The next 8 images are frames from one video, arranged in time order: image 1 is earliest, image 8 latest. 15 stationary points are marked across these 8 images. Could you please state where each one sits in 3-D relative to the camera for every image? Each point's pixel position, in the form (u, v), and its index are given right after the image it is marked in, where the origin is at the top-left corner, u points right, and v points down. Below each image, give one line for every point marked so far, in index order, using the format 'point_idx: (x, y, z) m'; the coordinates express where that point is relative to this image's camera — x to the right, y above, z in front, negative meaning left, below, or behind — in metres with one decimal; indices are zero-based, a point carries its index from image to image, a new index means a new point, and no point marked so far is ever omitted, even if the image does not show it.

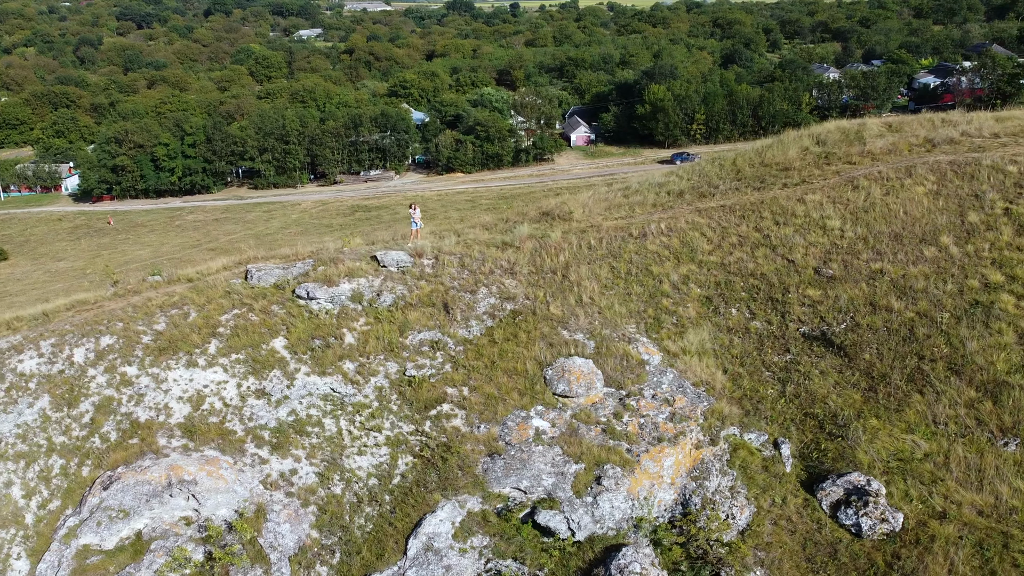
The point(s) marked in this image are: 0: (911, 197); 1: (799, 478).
0: (+6.5, +1.4, +12.9) m
1: (+3.4, -2.3, +9.9) m
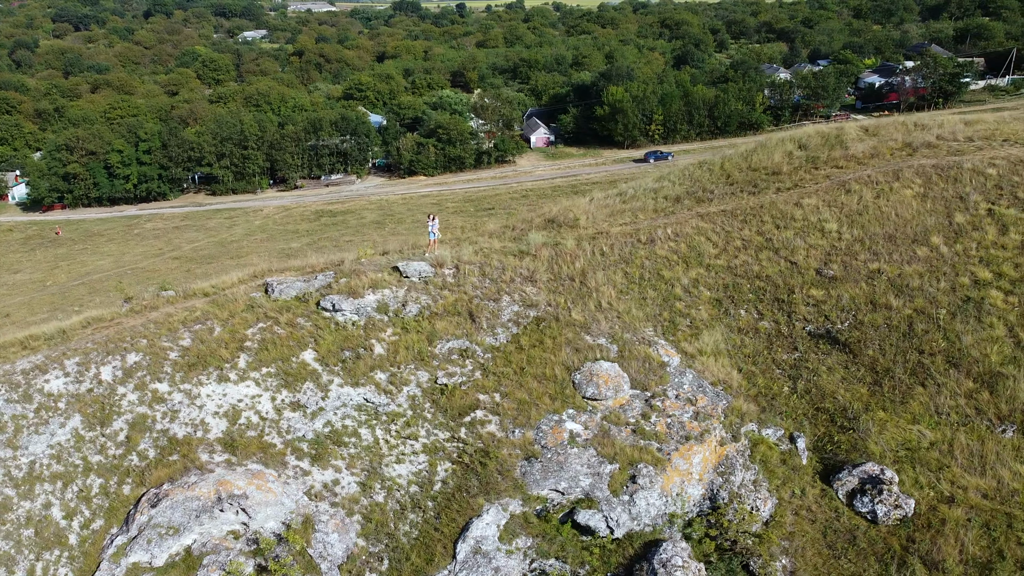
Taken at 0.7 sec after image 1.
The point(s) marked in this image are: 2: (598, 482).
0: (+6.6, +1.4, +13.6) m
1: (+3.8, -2.3, +10.4) m
2: (+1.0, -2.3, +9.7) m
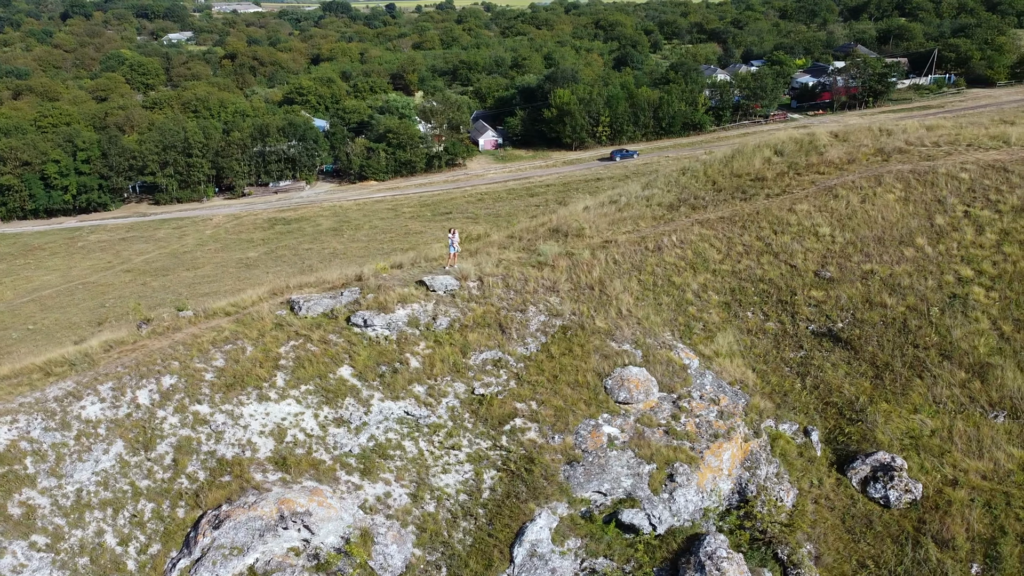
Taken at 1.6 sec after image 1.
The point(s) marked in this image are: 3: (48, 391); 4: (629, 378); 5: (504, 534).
0: (+6.7, +1.5, +14.5) m
1: (+4.3, -2.3, +11.1) m
2: (+1.6, -2.4, +10.2) m
3: (-6.1, -1.4, +10.9) m
4: (+1.7, -1.2, +11.3) m
5: (-0.1, -2.9, +9.7) m
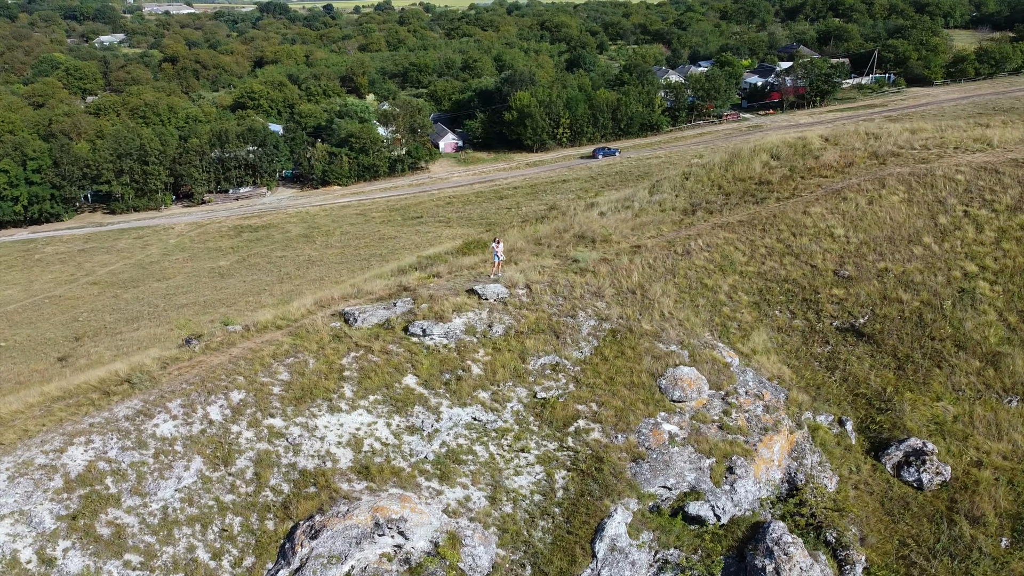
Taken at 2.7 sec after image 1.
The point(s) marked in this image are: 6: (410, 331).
0: (+7.2, +1.6, +15.5) m
1: (+5.2, -2.3, +11.9) m
2: (+2.5, -2.5, +10.8) m
3: (-5.2, -1.6, +10.9) m
4: (+2.5, -1.3, +11.9) m
5: (+0.9, -3.0, +10.2) m
6: (-1.5, -0.7, +12.3) m
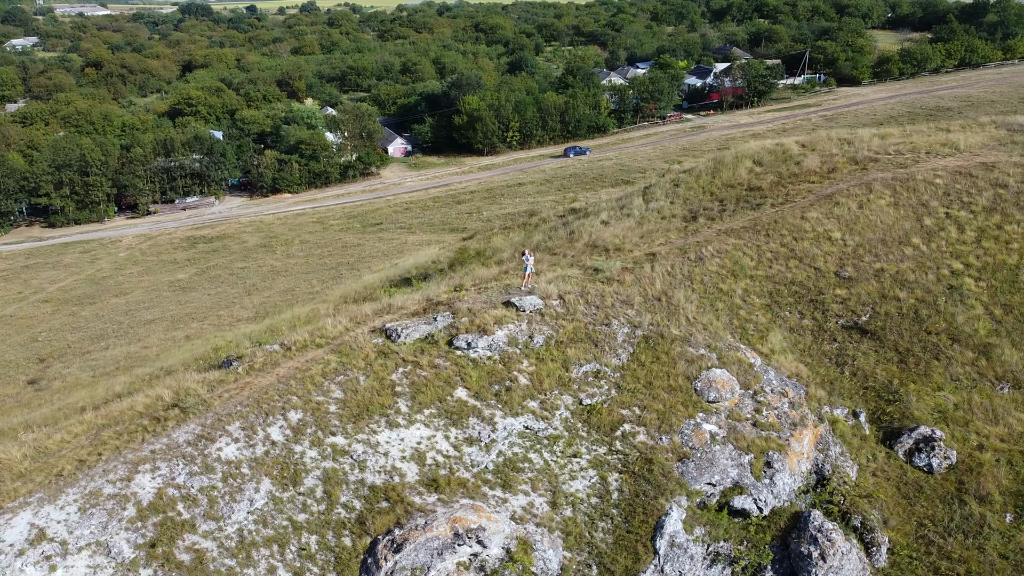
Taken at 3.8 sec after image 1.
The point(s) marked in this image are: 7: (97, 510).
0: (+7.4, +1.6, +16.5) m
1: (+5.8, -2.3, +12.8) m
2: (+3.3, -2.6, +11.5) m
3: (-4.5, -2.0, +10.9) m
4: (+3.1, -1.4, +12.5) m
5: (+1.7, -3.2, +10.7) m
6: (-0.9, -0.9, +12.7) m
7: (-5.0, -2.6, +9.8) m
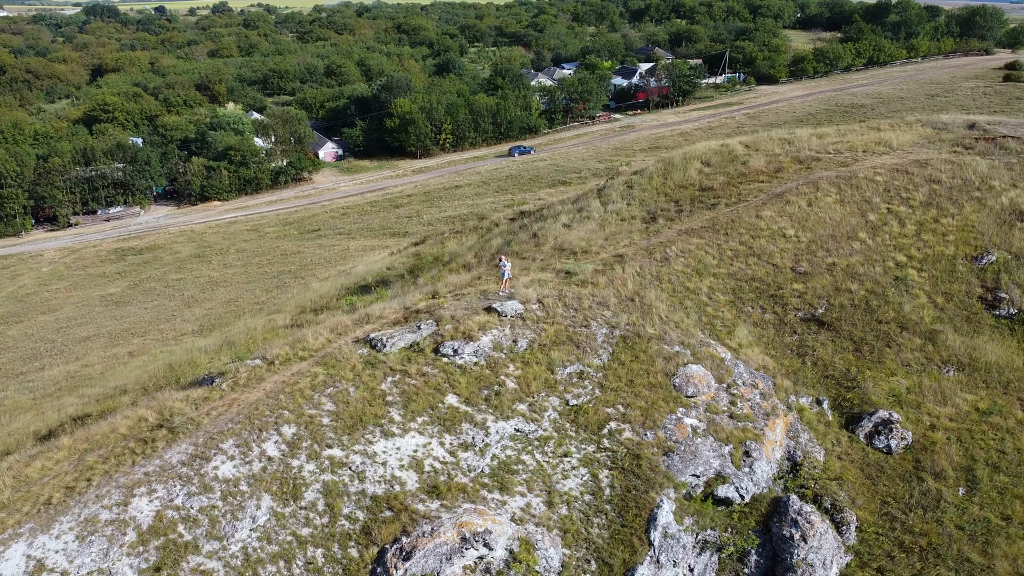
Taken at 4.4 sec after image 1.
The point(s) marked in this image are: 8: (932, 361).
0: (+6.7, +1.8, +17.5) m
1: (+5.5, -2.2, +13.6) m
2: (+3.1, -2.6, +12.1) m
3: (-4.5, -2.2, +10.7) m
4: (+2.9, -1.4, +13.1) m
5: (+1.7, -3.2, +11.1) m
6: (-1.2, -1.0, +12.8) m
7: (-4.9, -2.9, +9.6) m
8: (+7.5, -1.3, +14.4) m
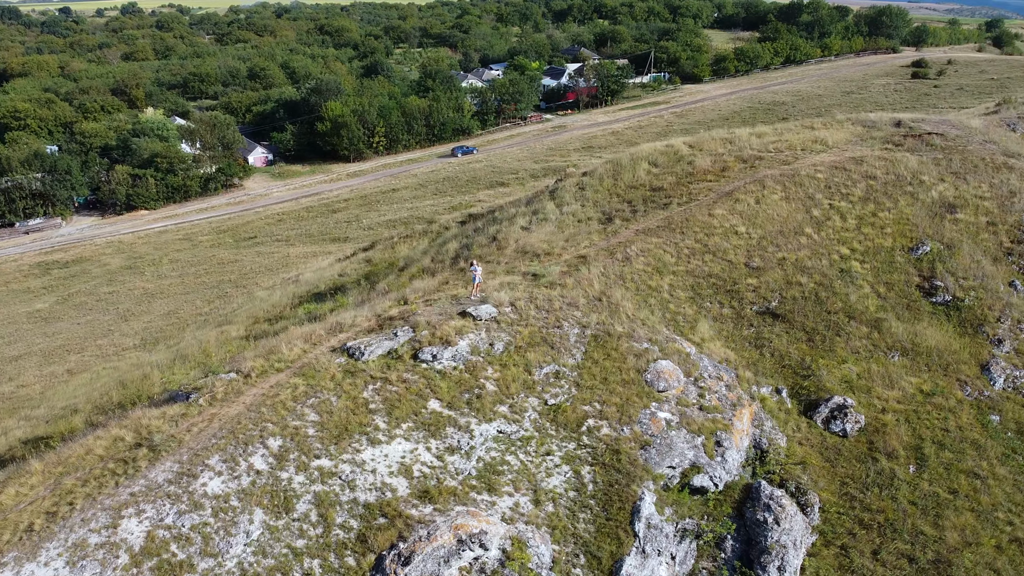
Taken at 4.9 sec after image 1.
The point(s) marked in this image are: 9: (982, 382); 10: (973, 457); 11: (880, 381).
0: (+5.8, +1.9, +18.2) m
1: (+5.1, -2.1, +14.3) m
2: (+2.9, -2.5, +12.6) m
3: (-4.7, -2.4, +10.6) m
4: (+2.5, -1.4, +13.5) m
5: (+1.5, -3.2, +11.5) m
6: (-1.6, -1.1, +12.9) m
7: (-4.9, -3.1, +9.4) m
8: (+7.0, -1.1, +15.3) m
9: (+8.6, -1.7, +15.0) m
10: (+7.7, -2.8, +13.6) m
11: (+6.7, -1.7, +14.7) m
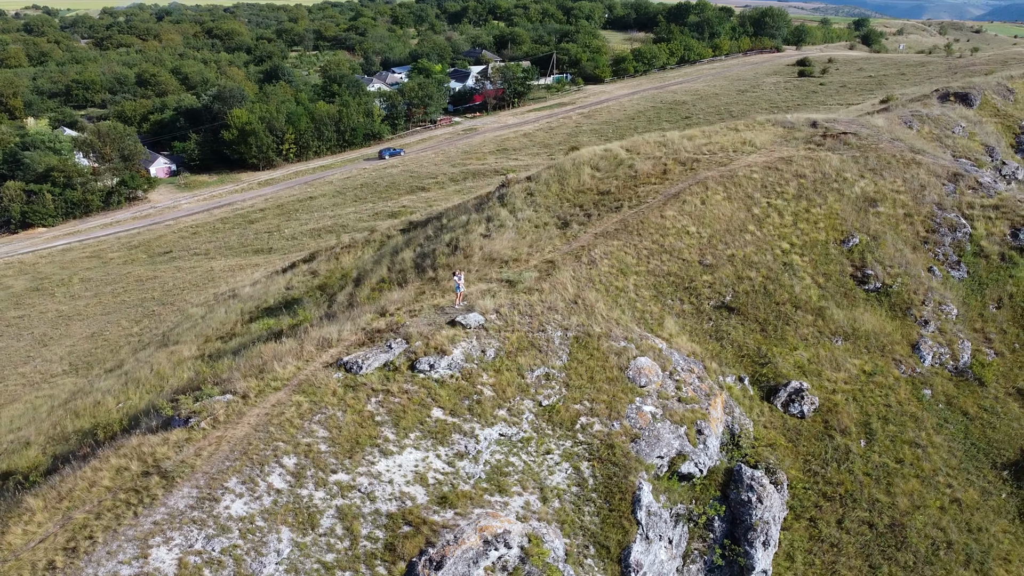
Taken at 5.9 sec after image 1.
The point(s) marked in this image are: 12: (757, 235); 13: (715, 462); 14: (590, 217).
0: (+4.8, +2.0, +19.4) m
1: (+4.8, -2.0, +15.5) m
2: (+2.8, -2.5, +13.4) m
3: (-4.4, -2.8, +10.5) m
4: (+2.2, -1.4, +14.3) m
5: (+1.7, -3.3, +12.2) m
6: (-1.7, -1.3, +13.2) m
7: (-4.4, -3.5, +9.3) m
8: (+6.5, -0.9, +16.7) m
9: (+8.2, -1.5, +16.6) m
10: (+7.4, -2.6, +15.1) m
11: (+6.3, -1.5, +16.0) m
12: (+5.5, +1.2, +18.6) m
13: (+3.4, -2.9, +13.5) m
14: (+1.6, +1.7, +19.2) m
